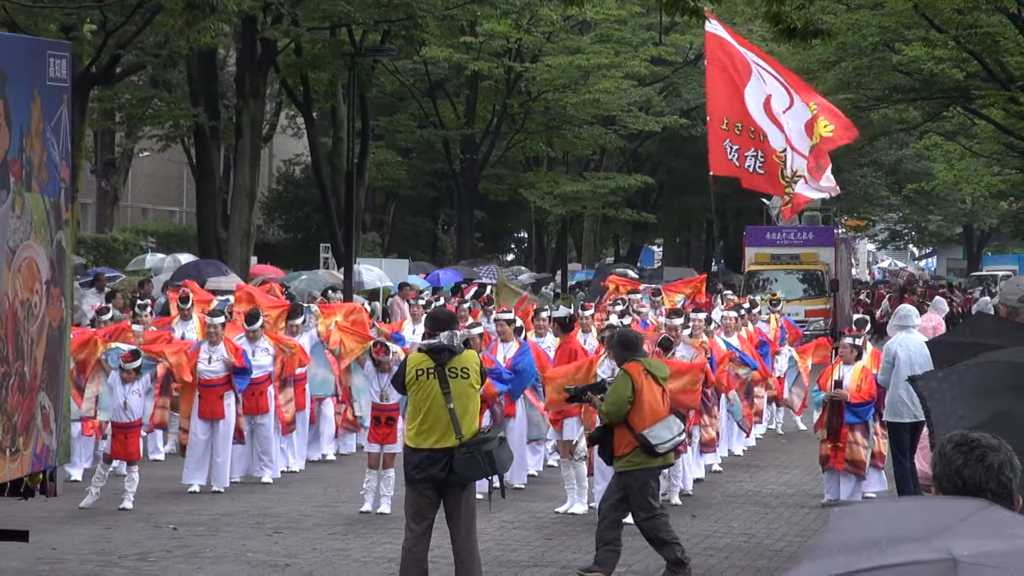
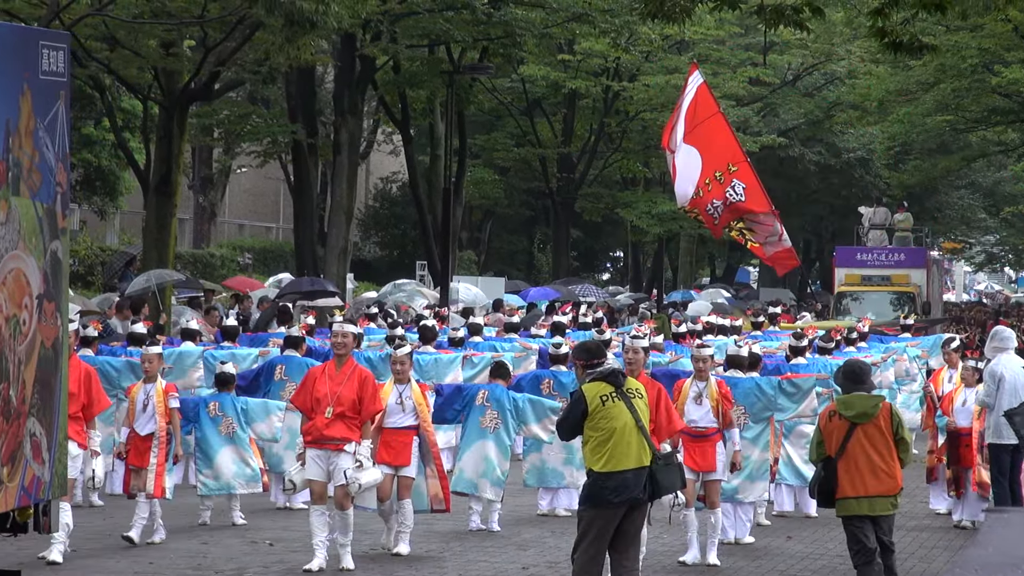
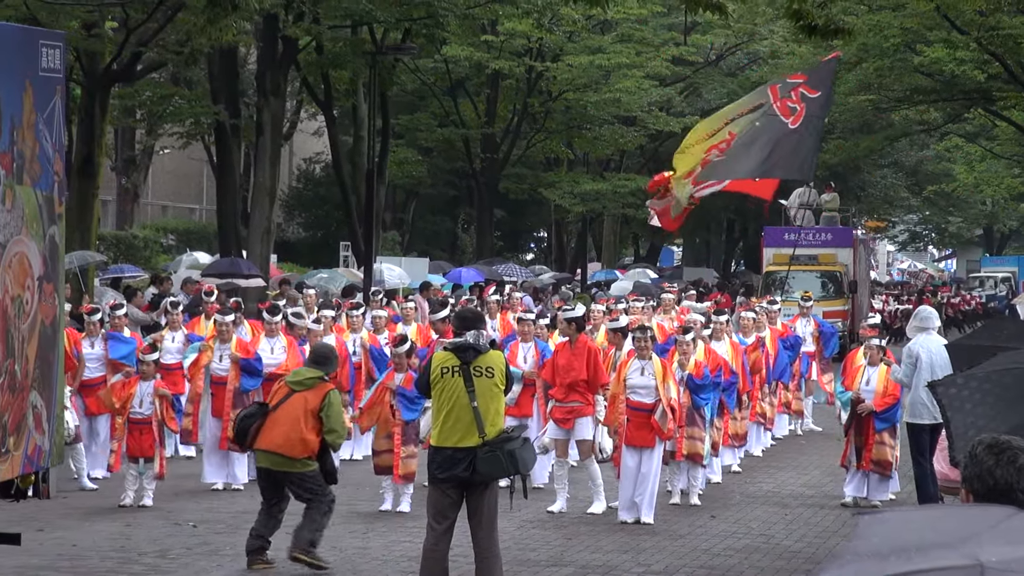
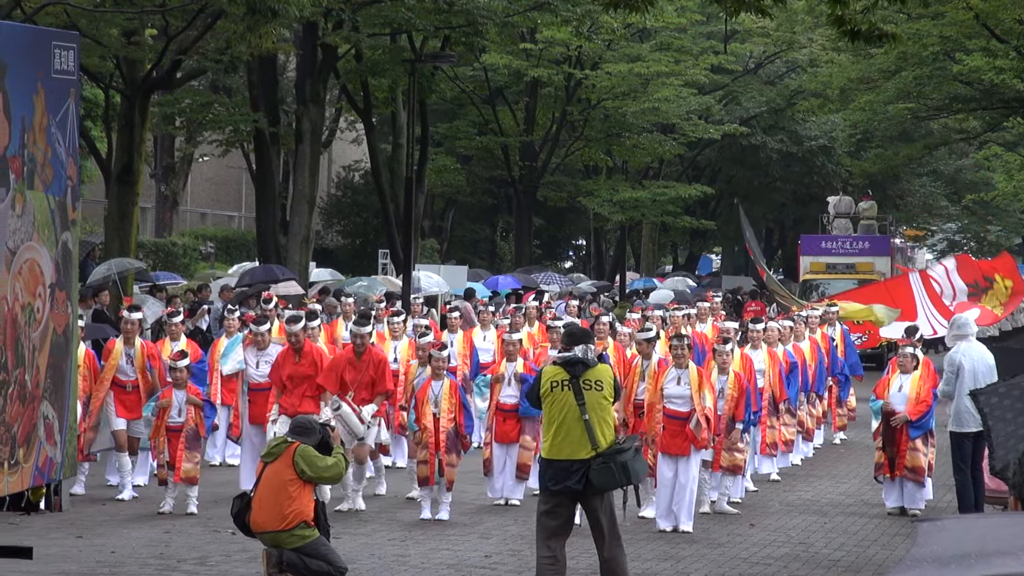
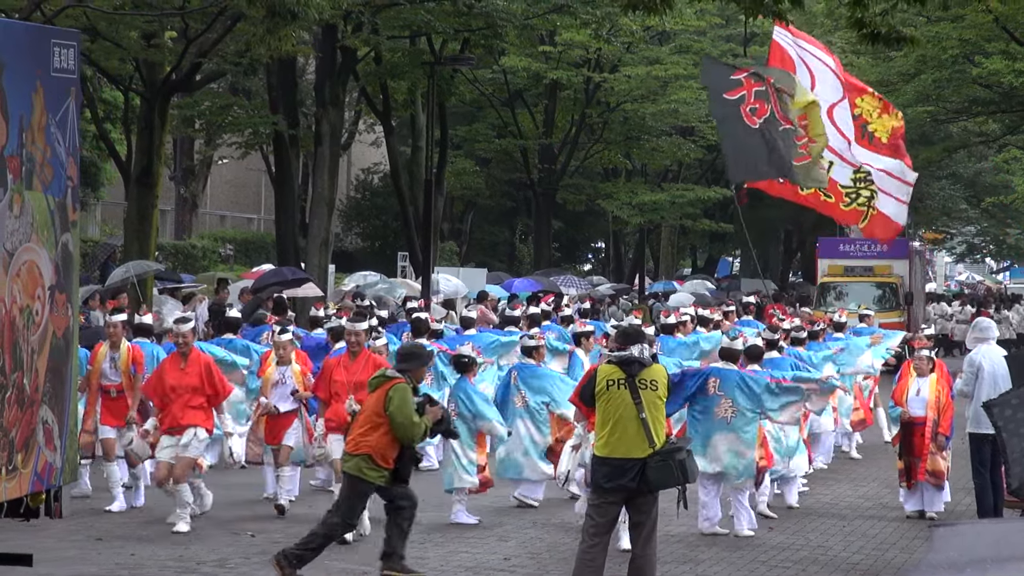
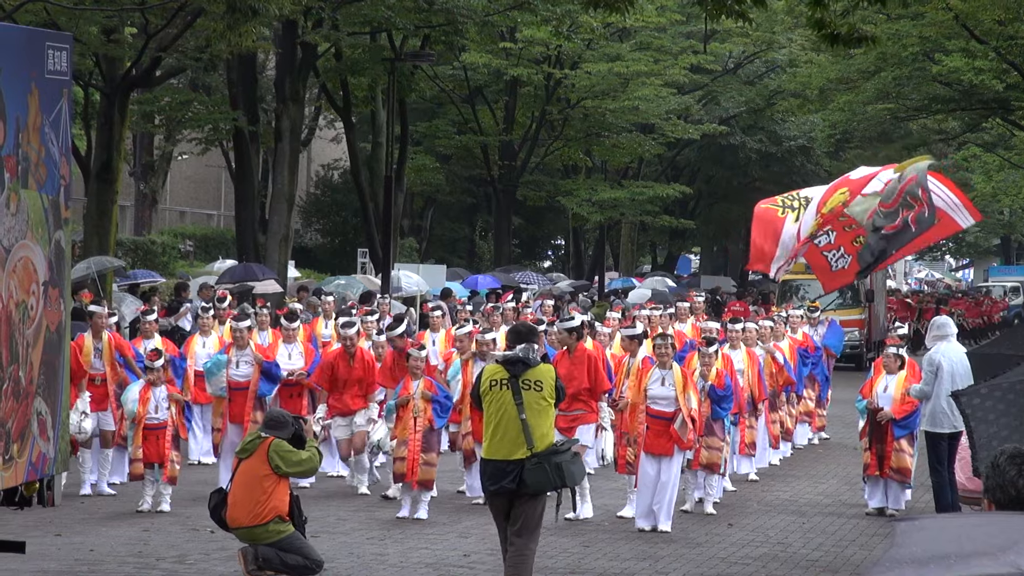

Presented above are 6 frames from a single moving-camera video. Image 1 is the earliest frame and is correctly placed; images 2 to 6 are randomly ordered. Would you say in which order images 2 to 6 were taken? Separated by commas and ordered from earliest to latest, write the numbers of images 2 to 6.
3, 6, 4, 5, 2
